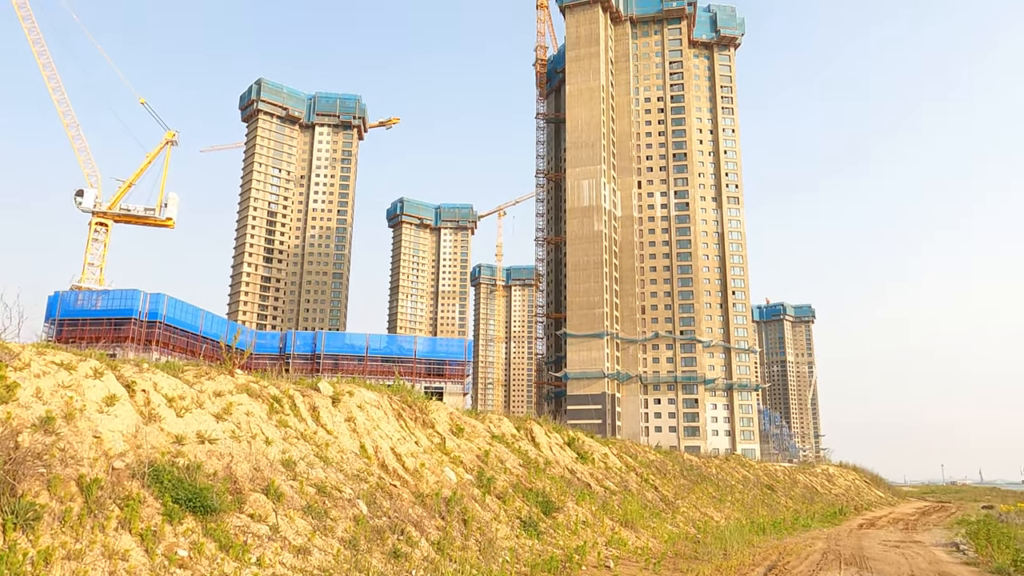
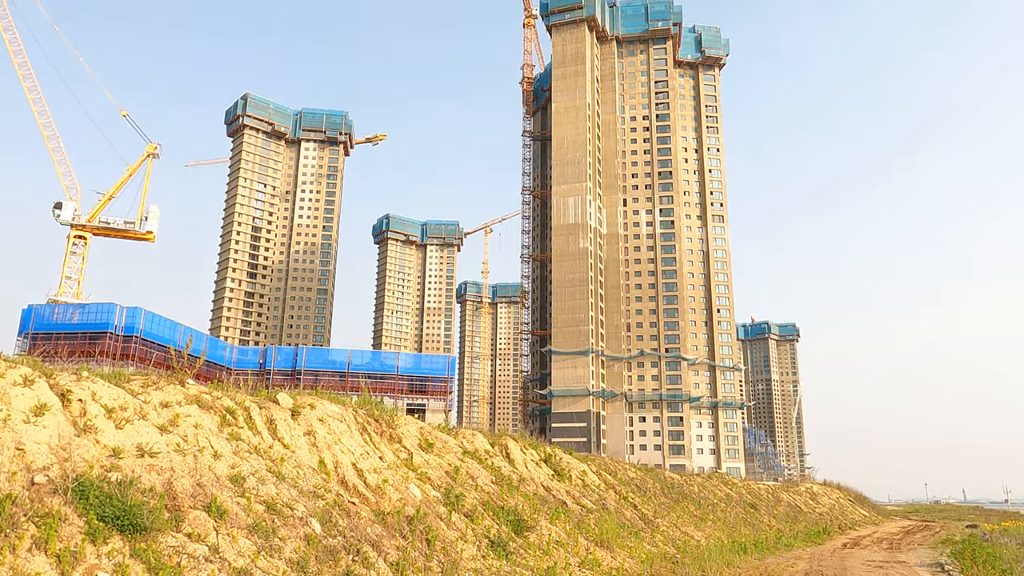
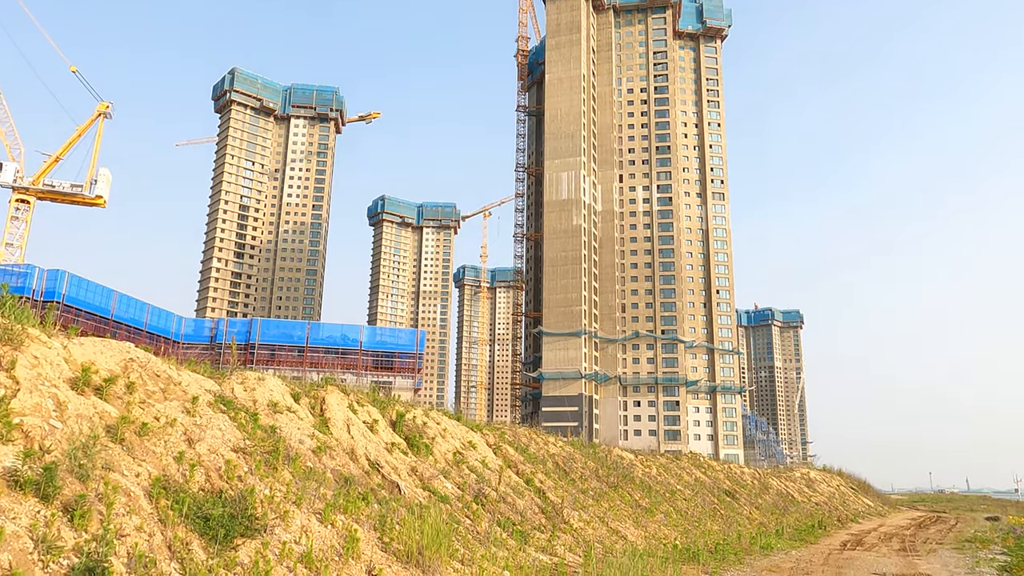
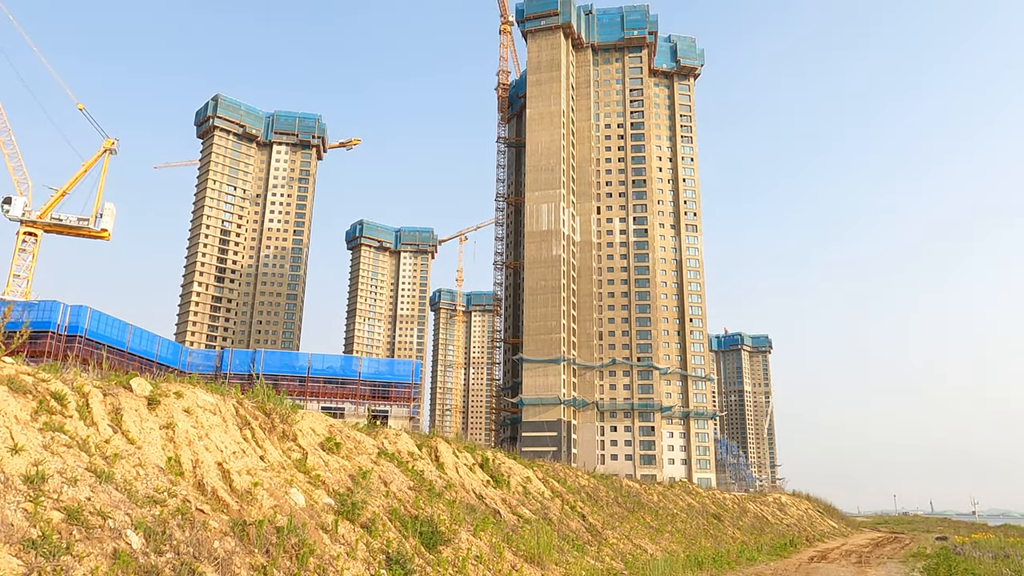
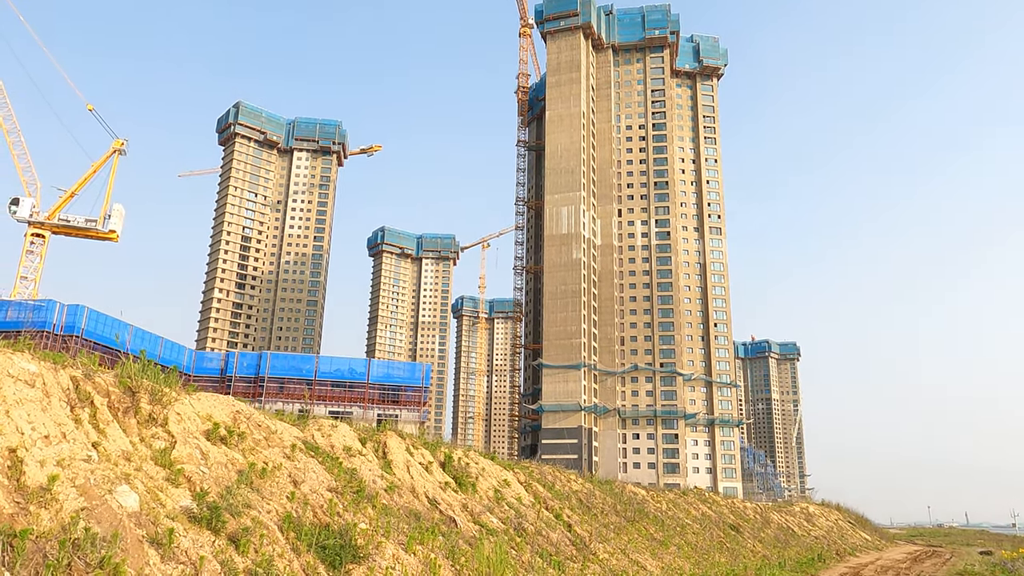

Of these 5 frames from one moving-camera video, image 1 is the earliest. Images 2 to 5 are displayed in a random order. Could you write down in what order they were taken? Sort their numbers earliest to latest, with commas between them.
2, 4, 5, 3
